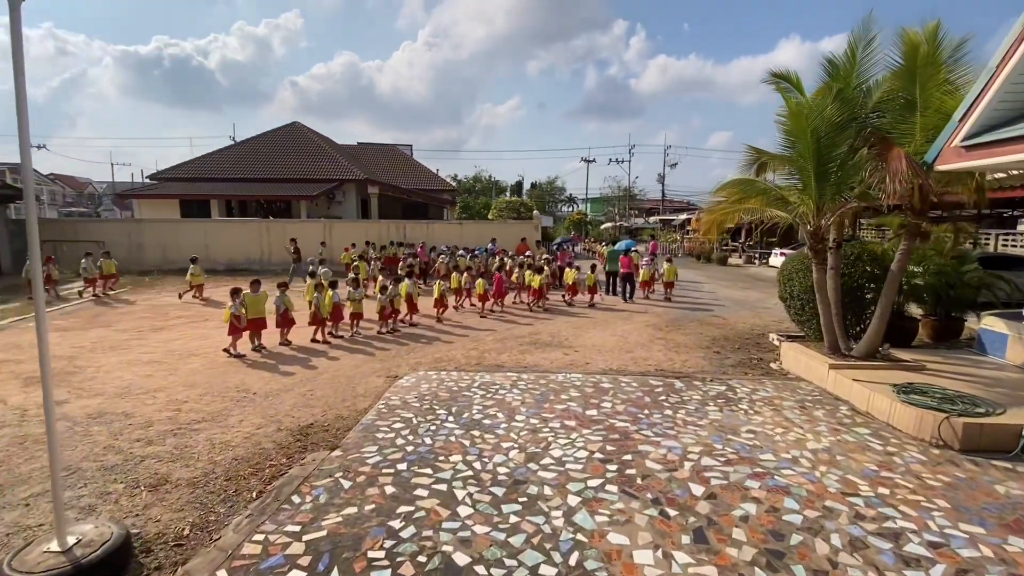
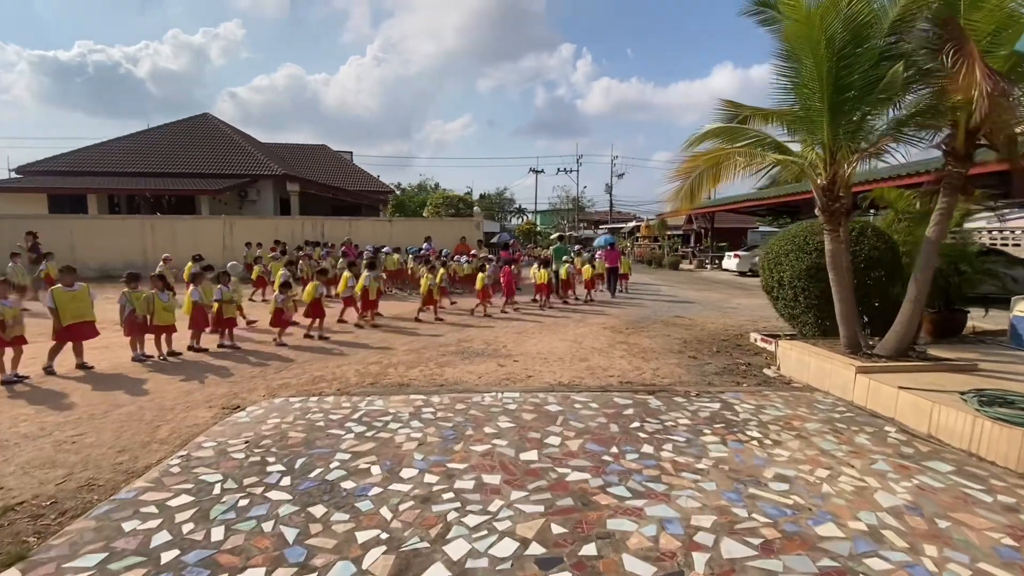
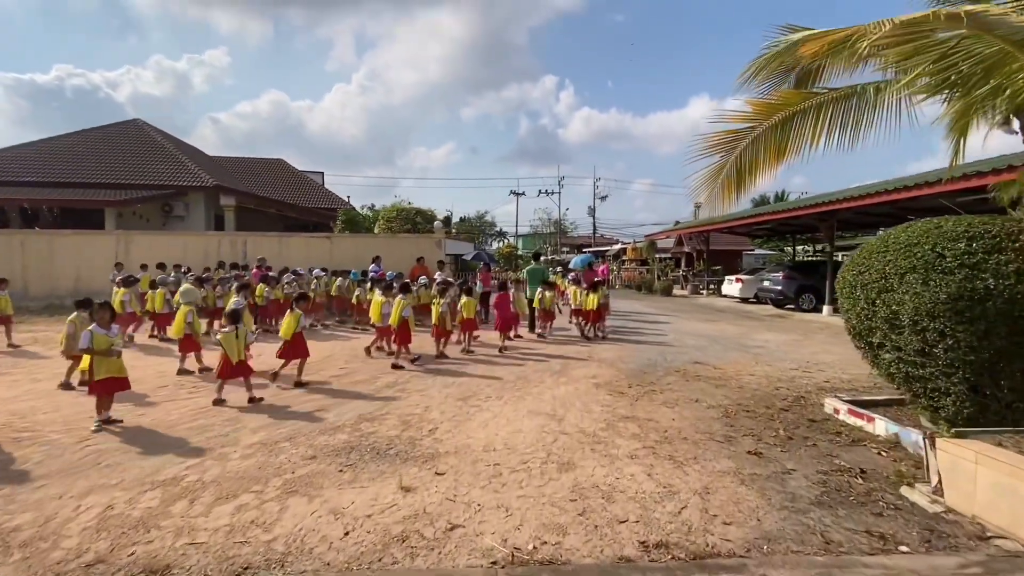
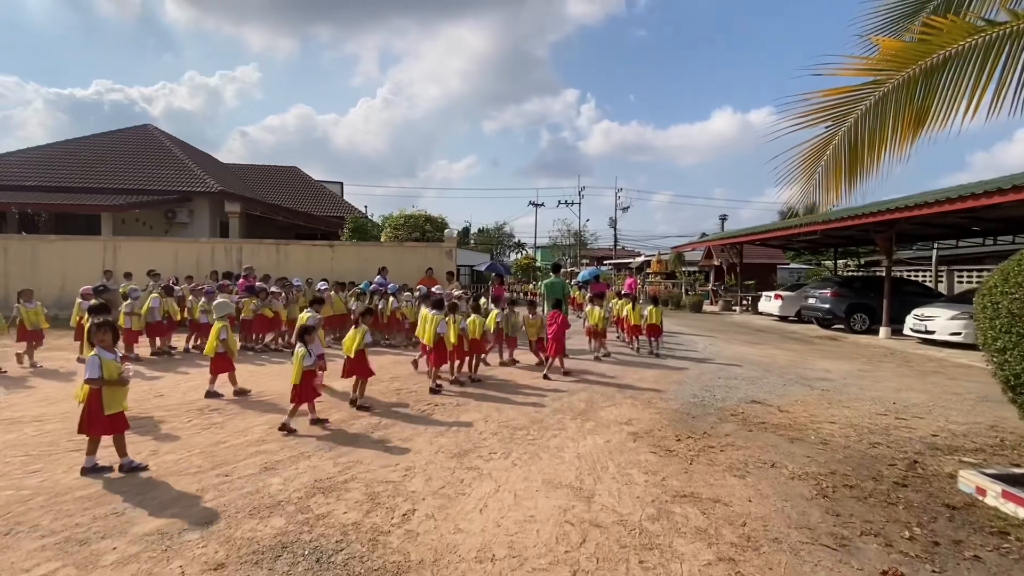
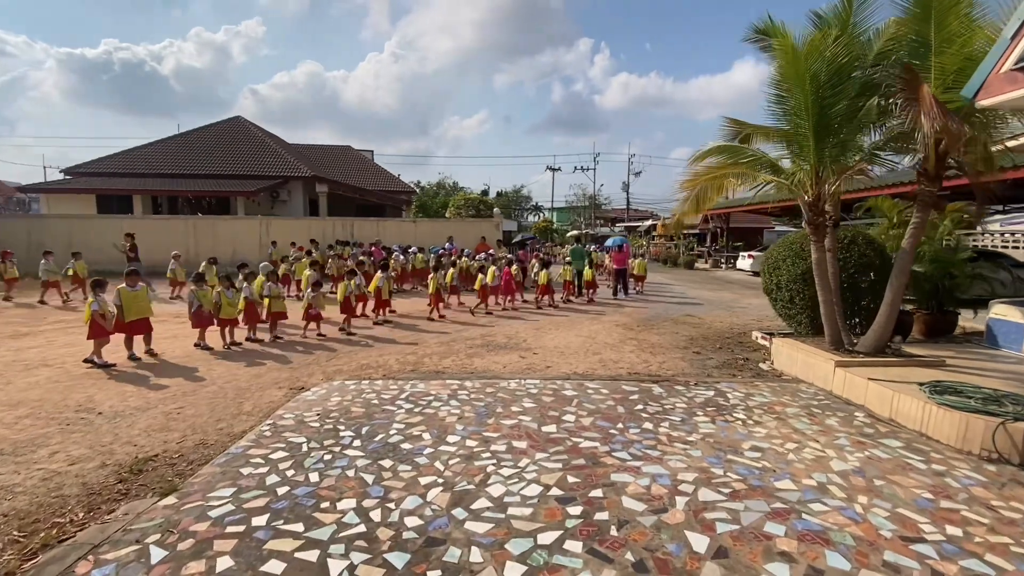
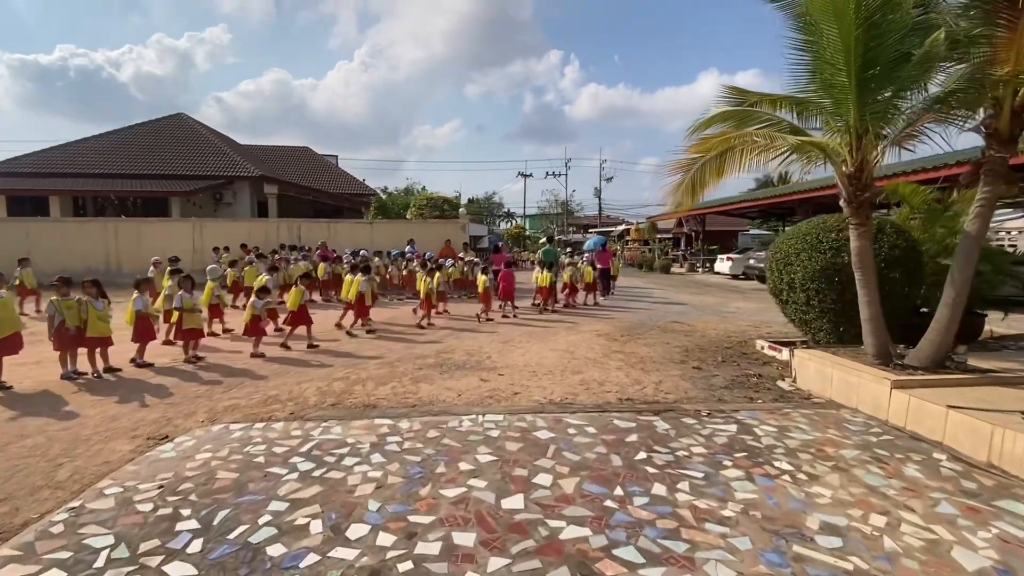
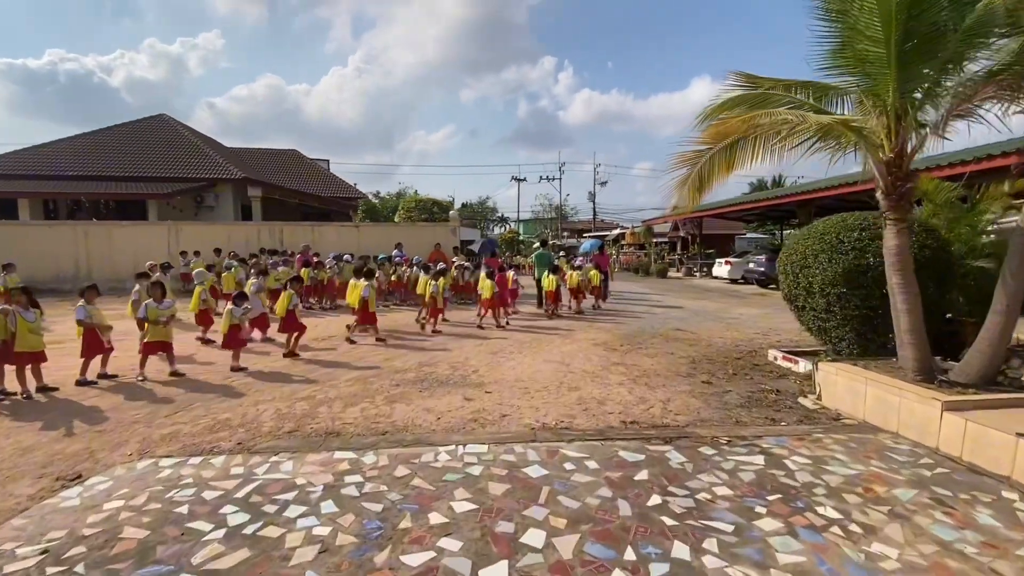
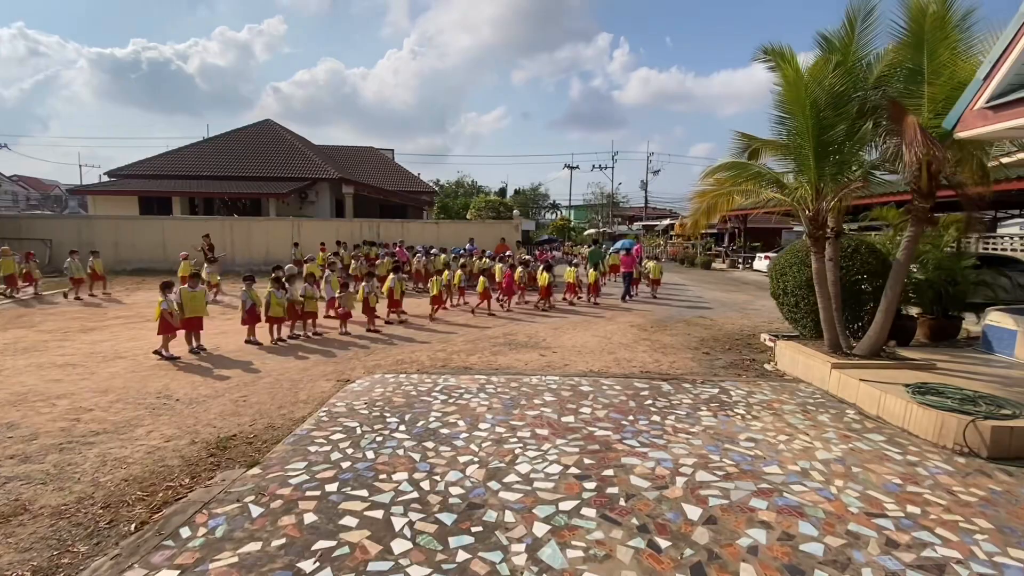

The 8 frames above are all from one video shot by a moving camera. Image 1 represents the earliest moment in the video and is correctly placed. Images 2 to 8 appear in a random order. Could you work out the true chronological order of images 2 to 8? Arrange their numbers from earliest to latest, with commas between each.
8, 5, 2, 6, 7, 3, 4
